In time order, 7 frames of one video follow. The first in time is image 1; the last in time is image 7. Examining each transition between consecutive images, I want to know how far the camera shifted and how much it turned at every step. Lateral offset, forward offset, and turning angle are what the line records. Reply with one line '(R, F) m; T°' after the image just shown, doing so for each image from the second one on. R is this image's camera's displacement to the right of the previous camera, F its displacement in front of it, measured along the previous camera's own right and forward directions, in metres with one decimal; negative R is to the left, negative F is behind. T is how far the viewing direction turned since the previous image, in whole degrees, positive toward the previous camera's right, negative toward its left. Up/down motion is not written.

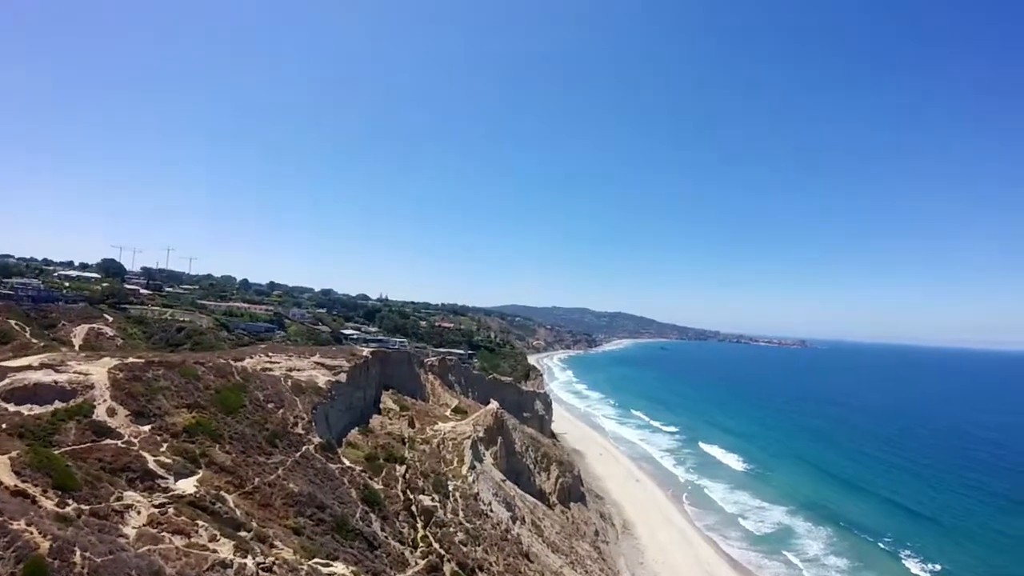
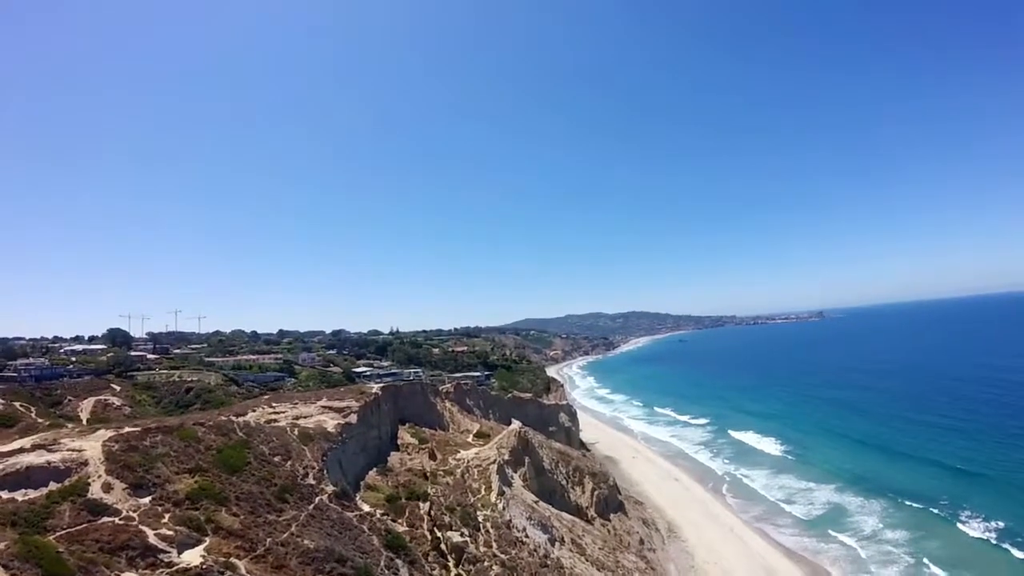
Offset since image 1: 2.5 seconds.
(+0.3, +1.4) m; -1°
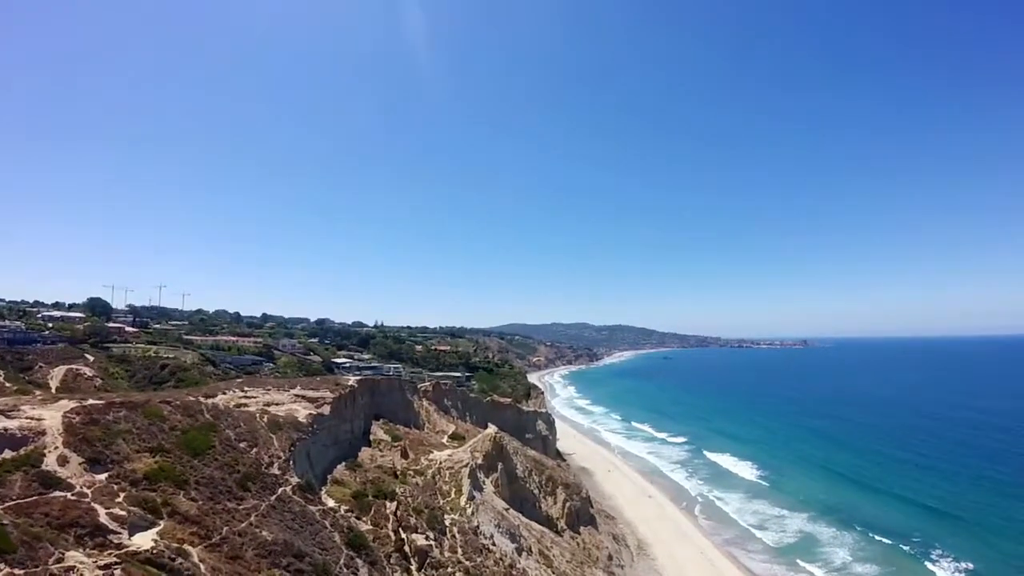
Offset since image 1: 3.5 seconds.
(+0.1, +0.5) m; +1°
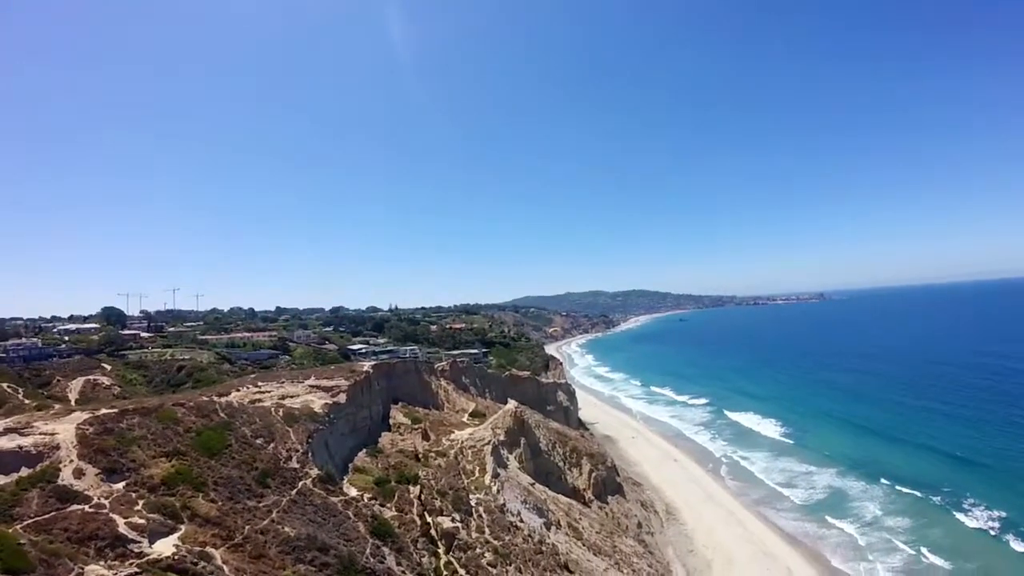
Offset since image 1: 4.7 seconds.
(+0.1, +0.8) m; -1°
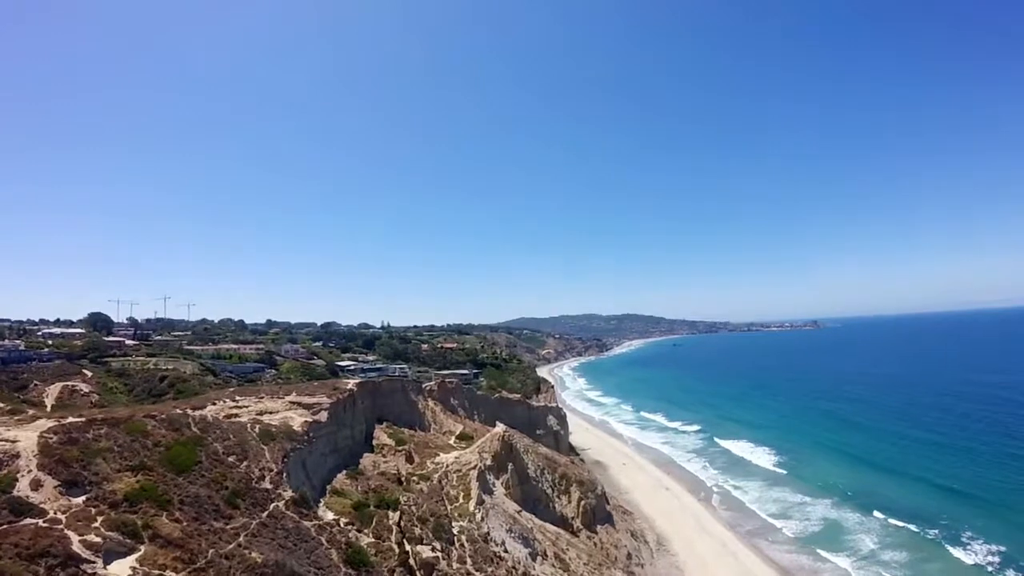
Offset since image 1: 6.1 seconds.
(+0.1, +0.7) m; +1°
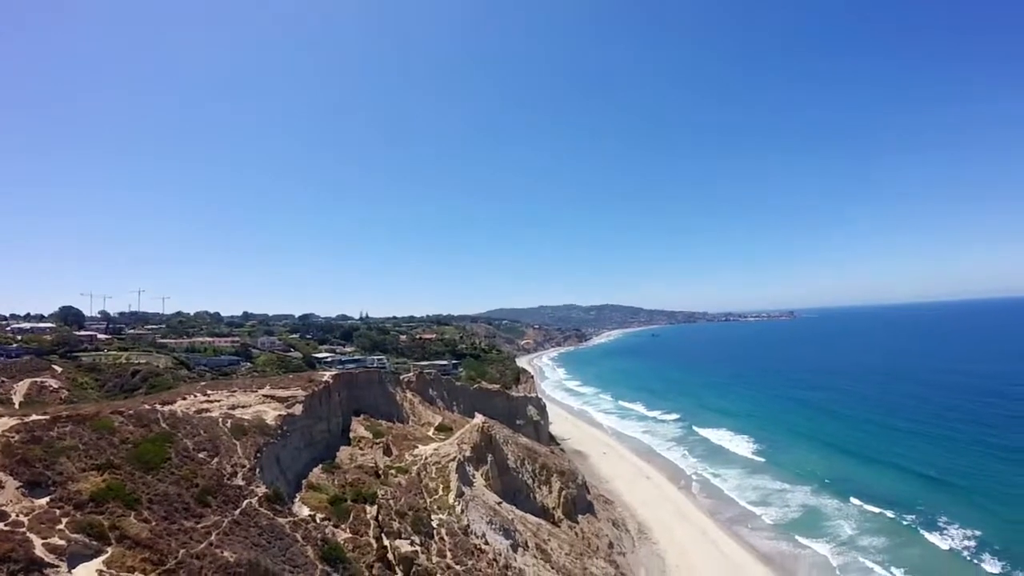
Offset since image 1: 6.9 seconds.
(0.0, +0.4) m; +2°
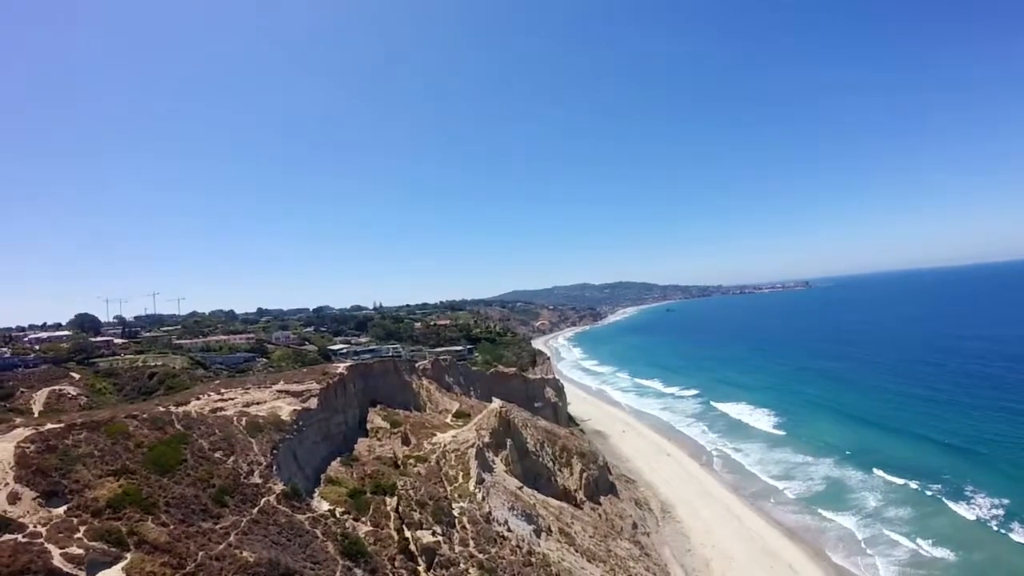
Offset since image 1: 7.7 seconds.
(+0.1, +0.6) m; -1°
